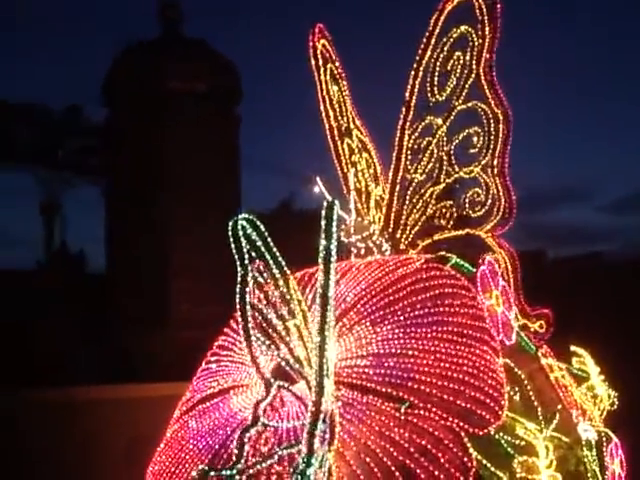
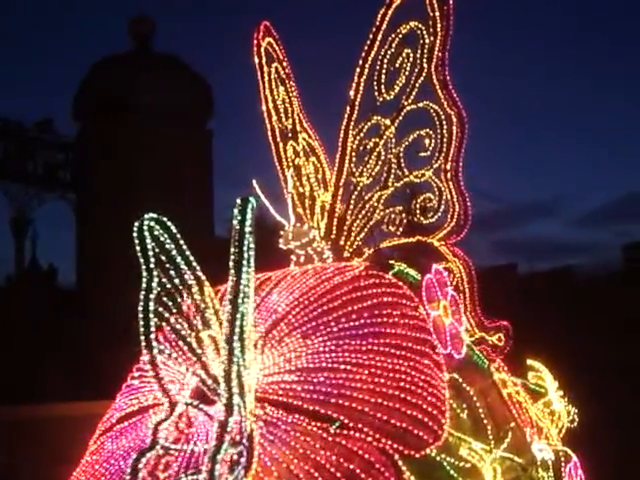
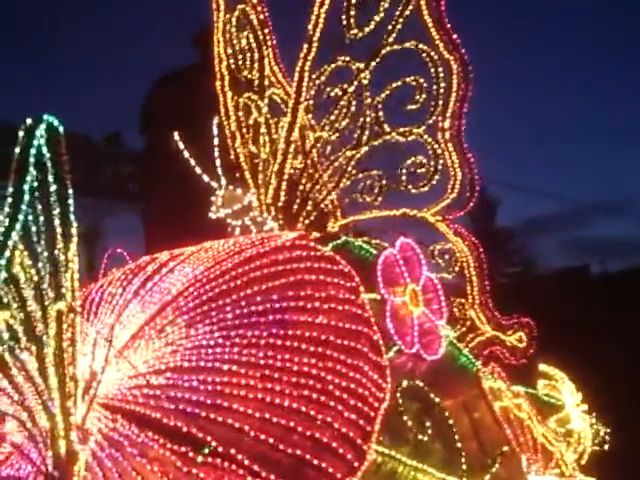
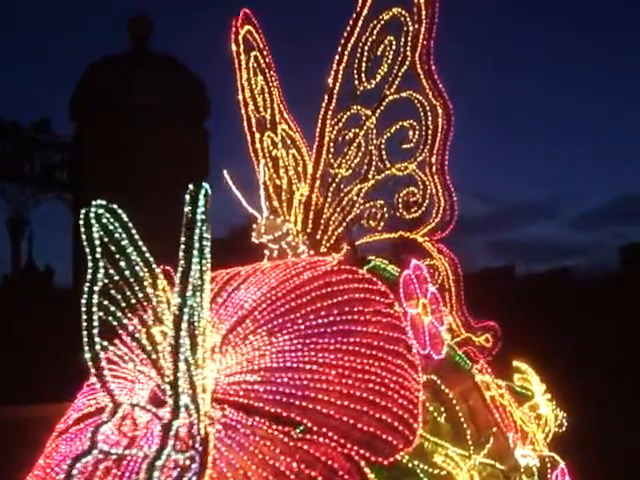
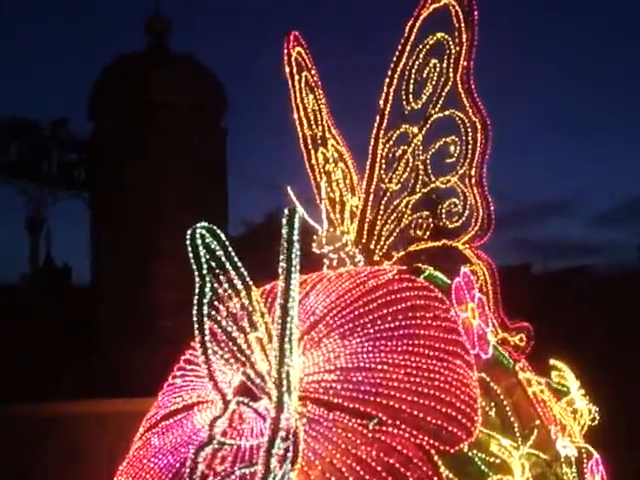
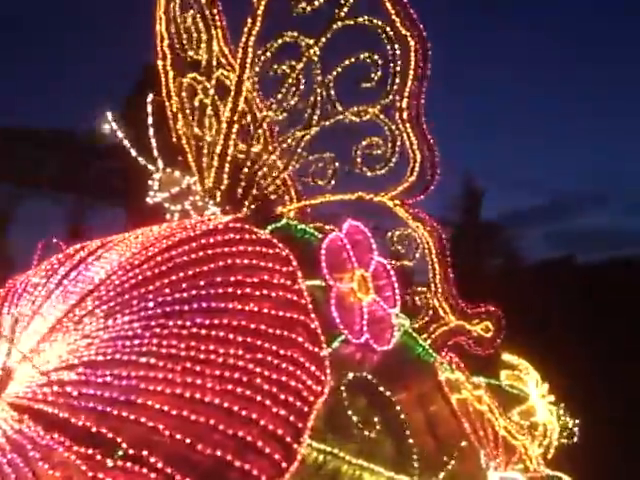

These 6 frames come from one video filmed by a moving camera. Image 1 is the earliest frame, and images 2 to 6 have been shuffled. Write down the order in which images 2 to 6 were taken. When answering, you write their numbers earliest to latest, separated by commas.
5, 2, 4, 3, 6
